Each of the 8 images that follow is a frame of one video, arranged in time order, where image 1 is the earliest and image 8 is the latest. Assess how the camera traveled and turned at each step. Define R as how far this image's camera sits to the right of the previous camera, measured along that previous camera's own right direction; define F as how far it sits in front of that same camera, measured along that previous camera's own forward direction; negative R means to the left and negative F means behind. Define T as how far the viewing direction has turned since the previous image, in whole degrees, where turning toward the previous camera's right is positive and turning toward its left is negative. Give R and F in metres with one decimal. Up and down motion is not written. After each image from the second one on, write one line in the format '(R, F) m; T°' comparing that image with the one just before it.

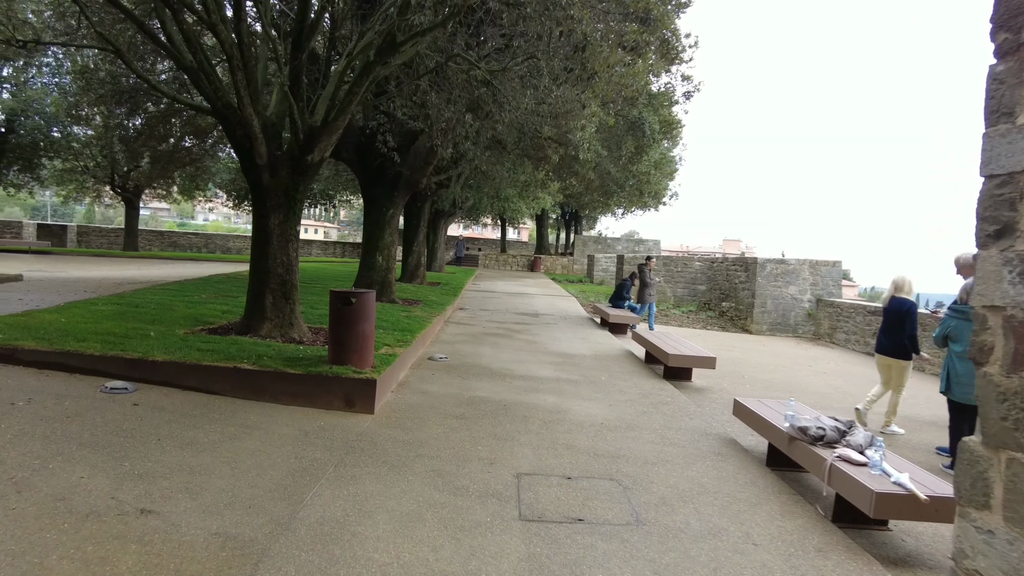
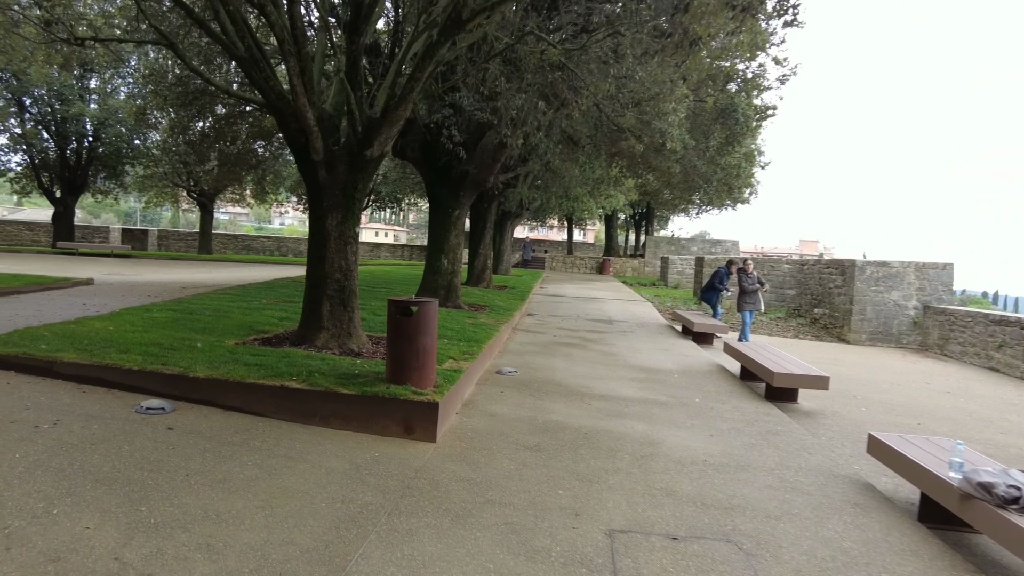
(-0.2, +0.9) m; -6°
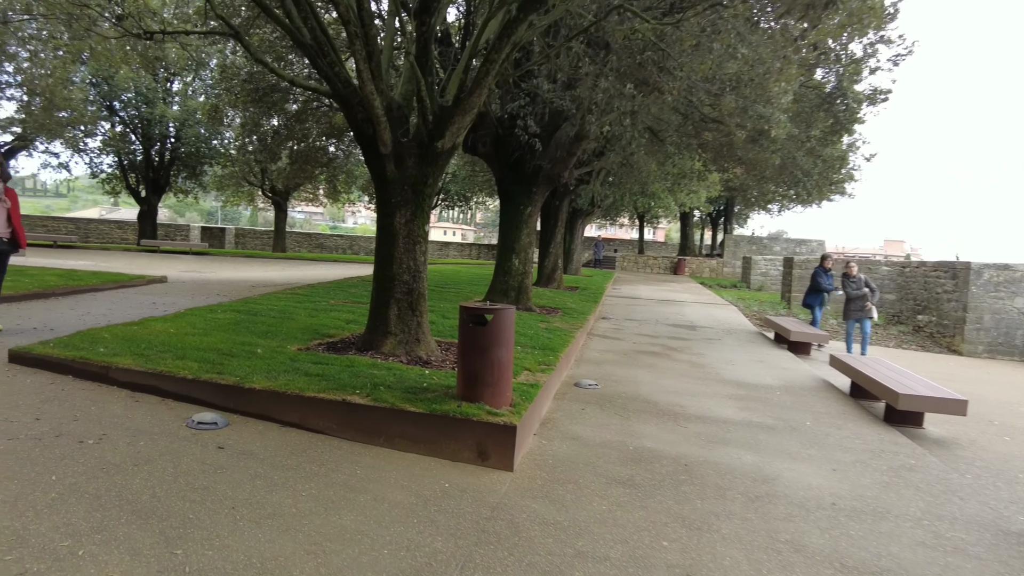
(-0.2, +0.7) m; -6°
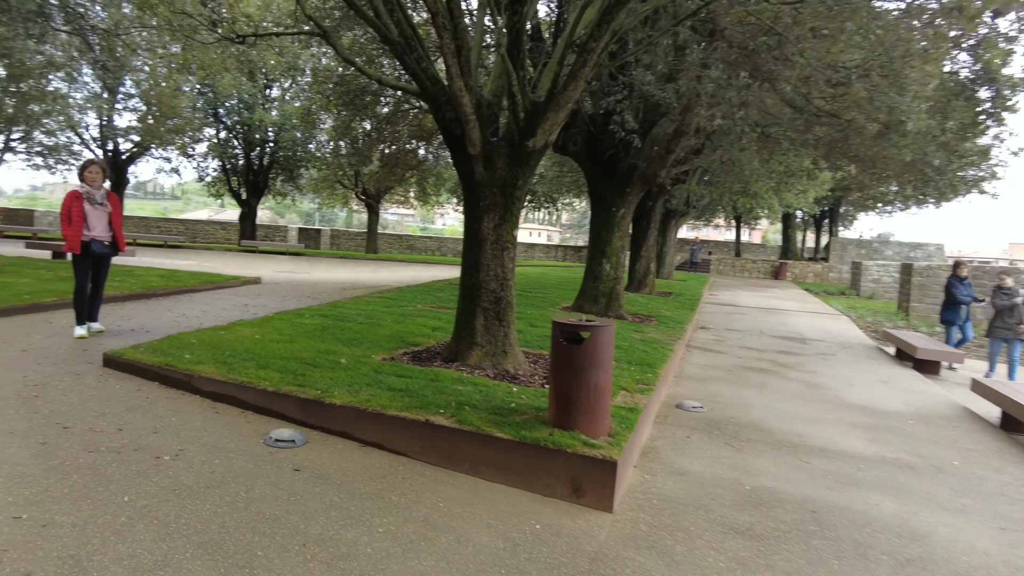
(-0.1, +0.5) m; -7°
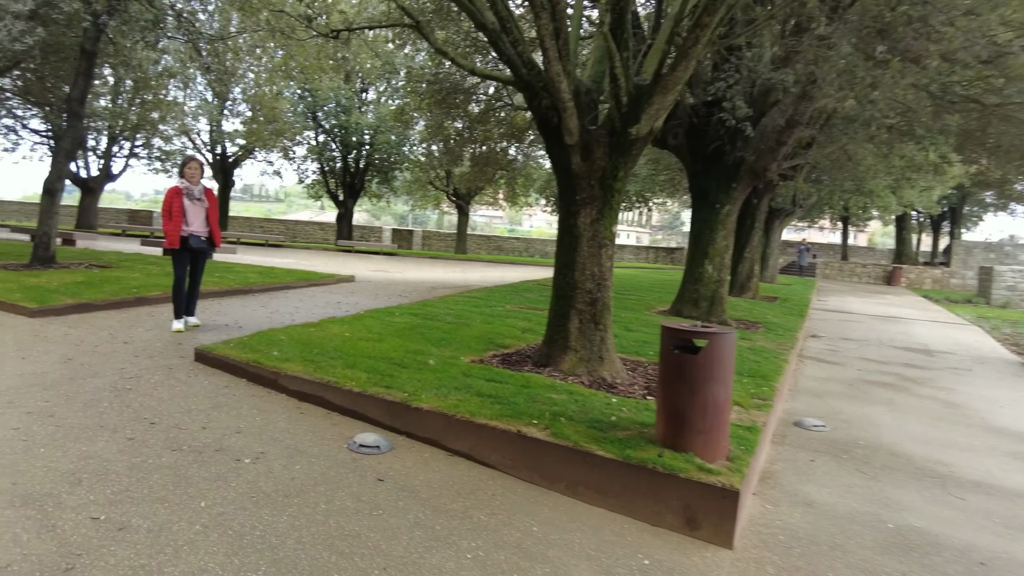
(-0.1, +0.4) m; -7°
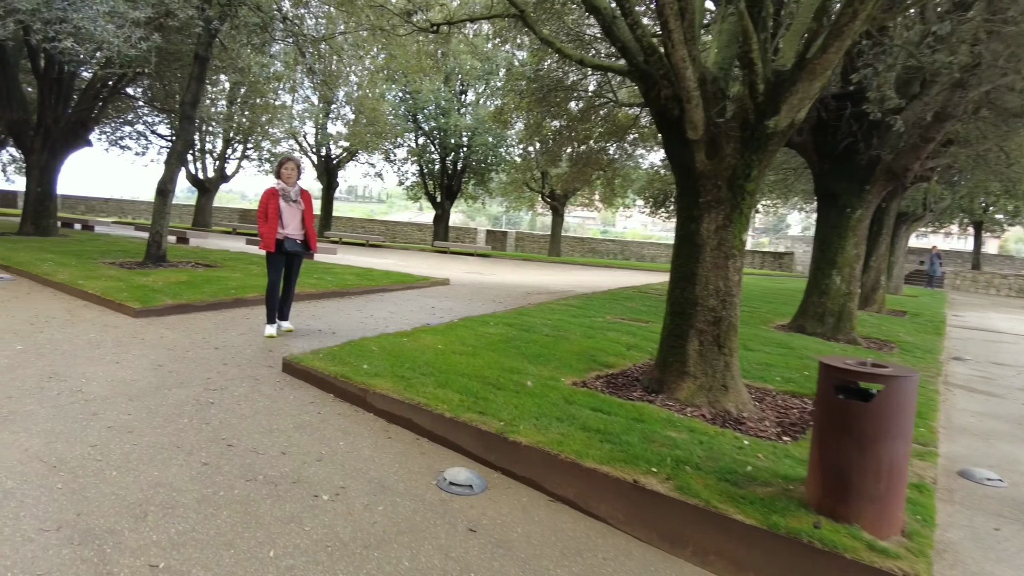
(-0.1, +0.6) m; -8°
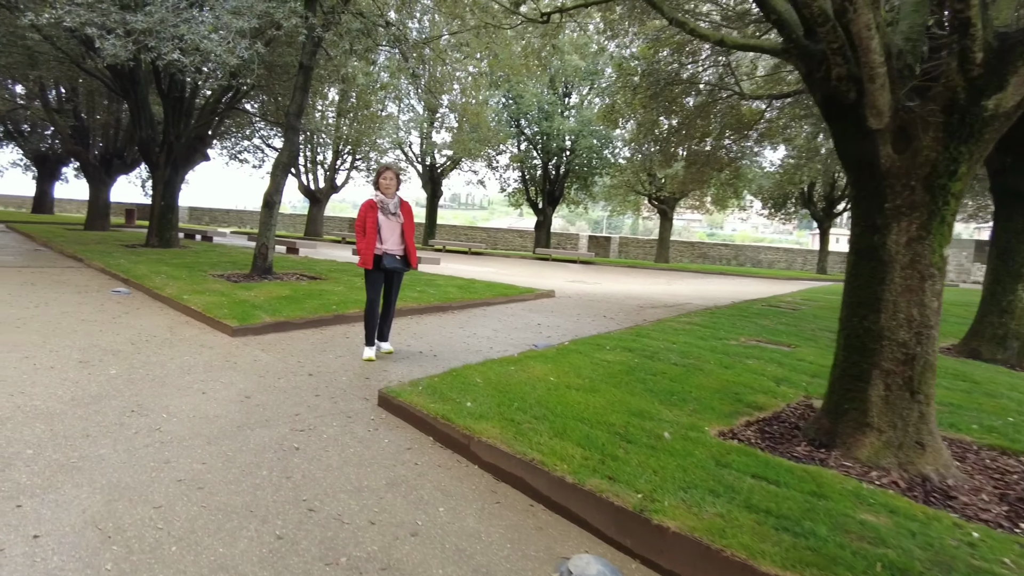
(-0.2, +0.8) m; -9°
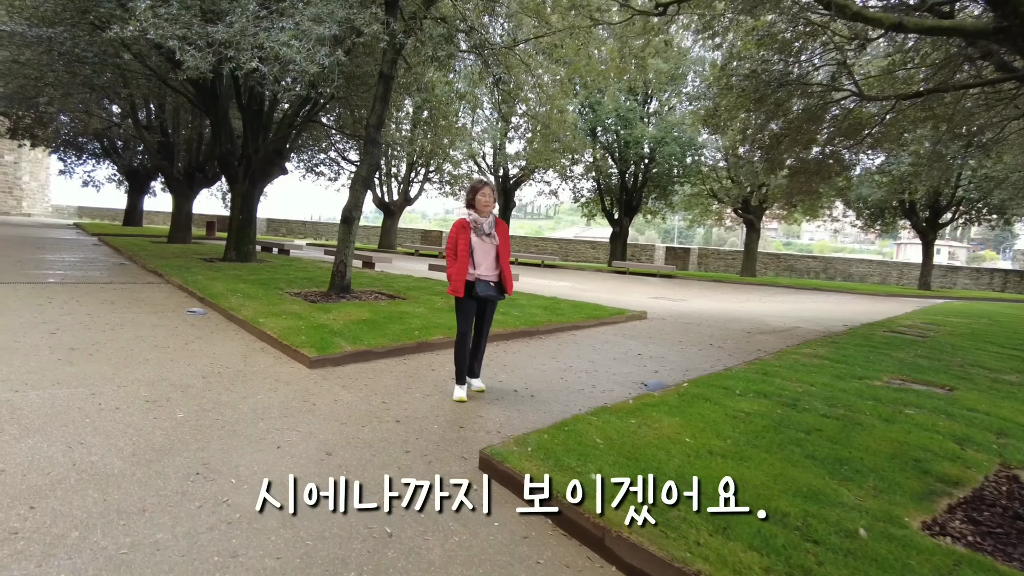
(-0.4, +0.8) m; -6°
